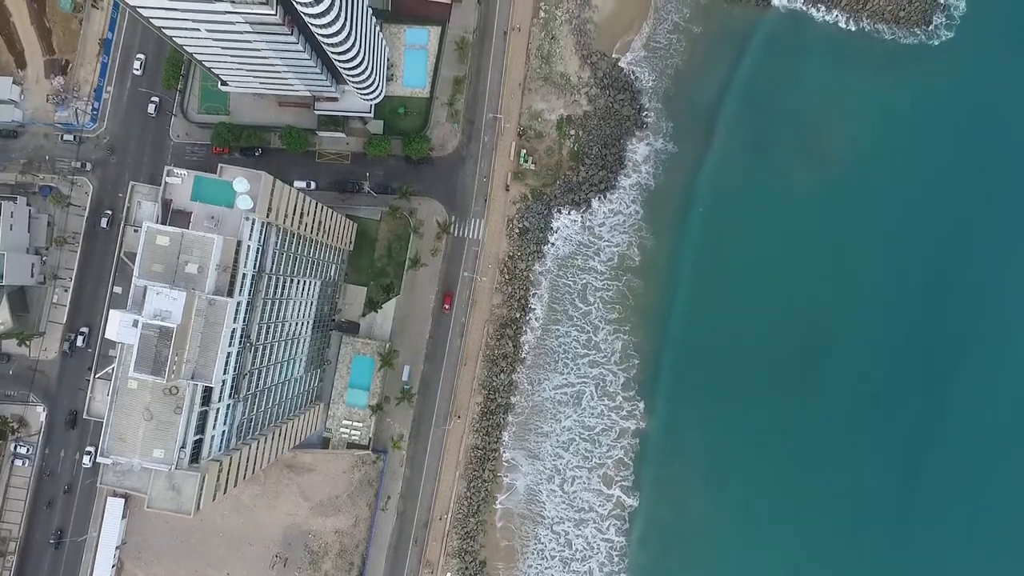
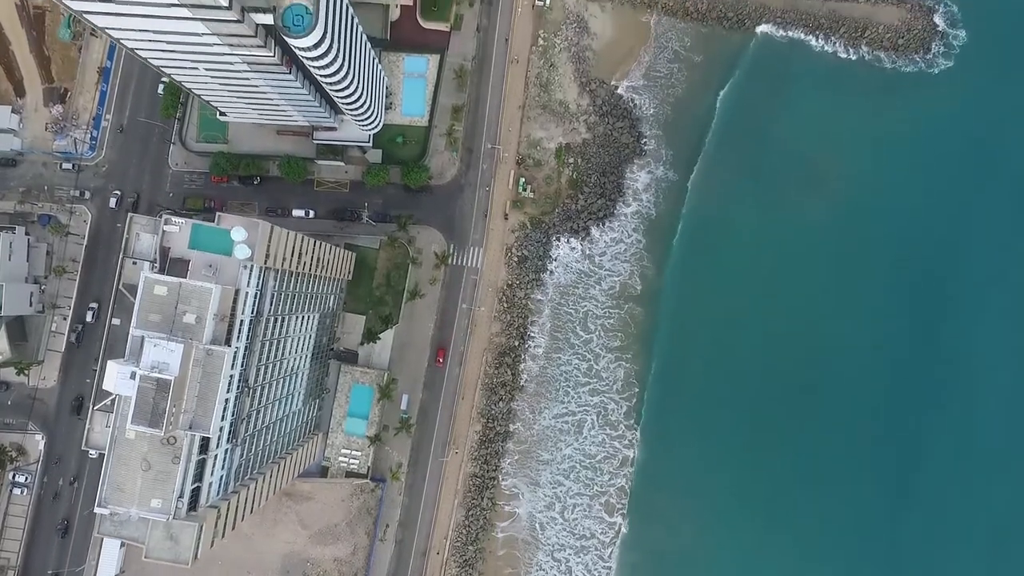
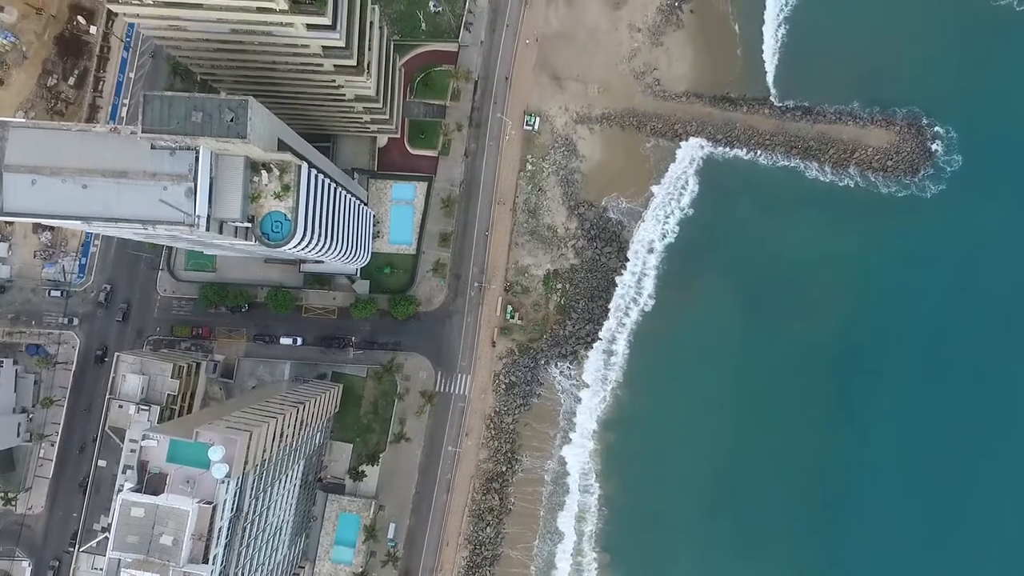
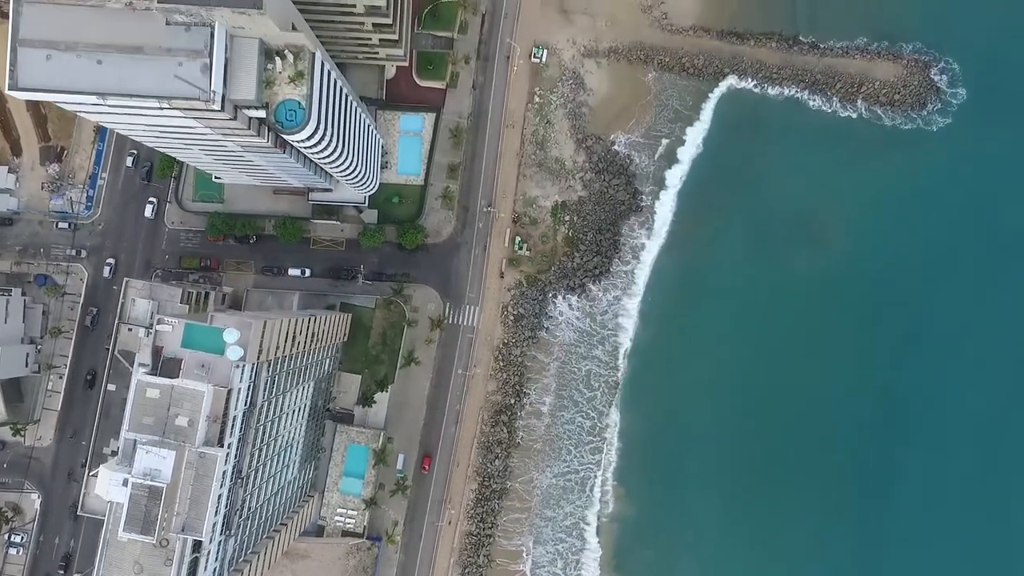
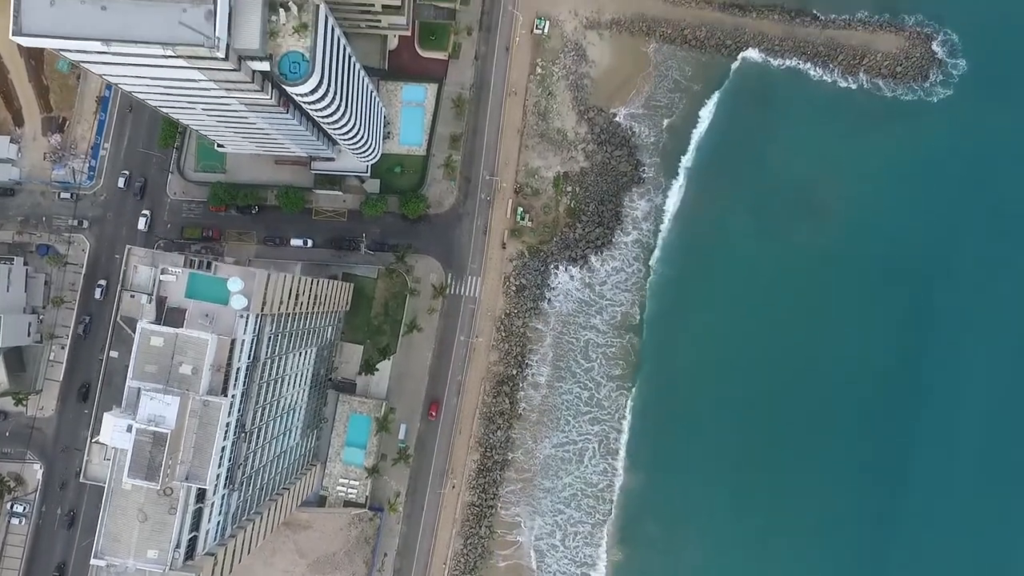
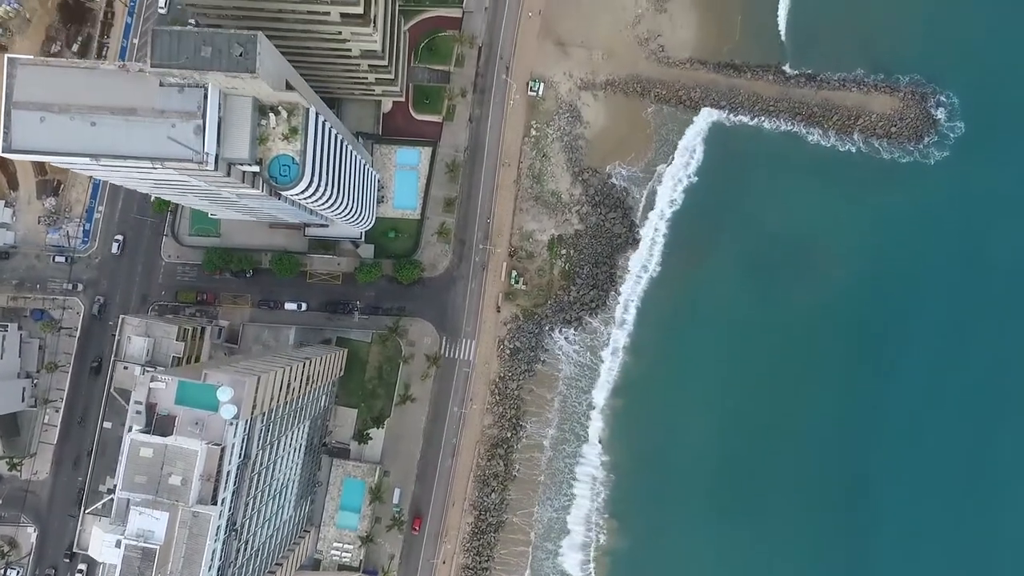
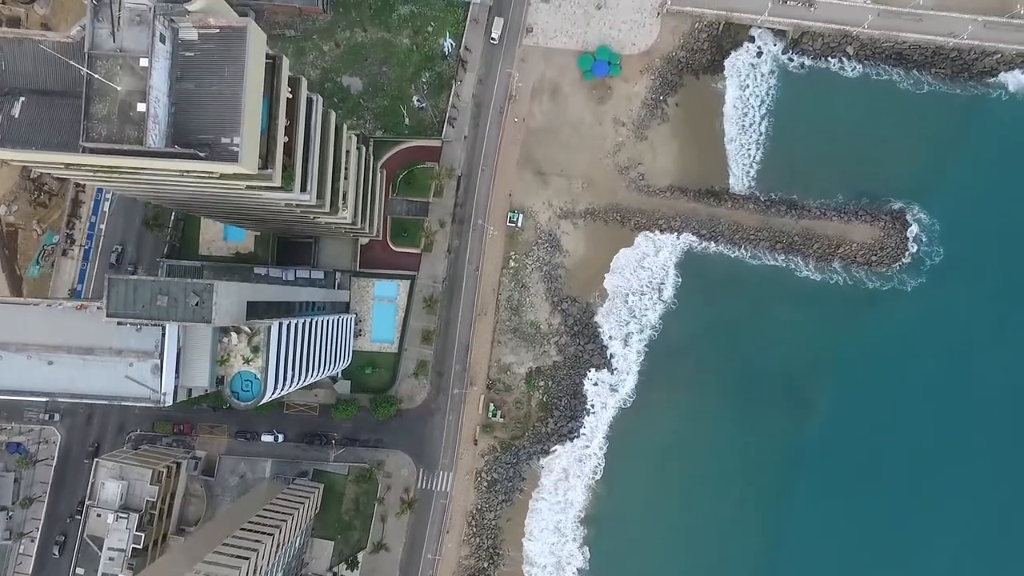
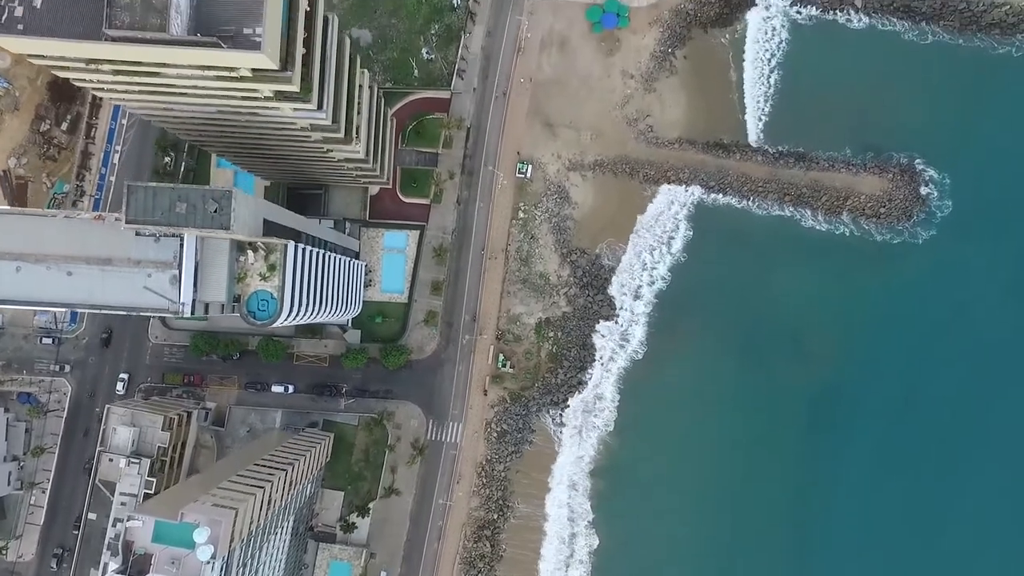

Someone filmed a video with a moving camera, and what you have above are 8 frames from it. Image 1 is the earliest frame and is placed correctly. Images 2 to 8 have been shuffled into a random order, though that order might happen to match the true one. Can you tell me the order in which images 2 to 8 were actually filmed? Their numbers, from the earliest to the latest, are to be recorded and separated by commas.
2, 5, 4, 6, 3, 8, 7
